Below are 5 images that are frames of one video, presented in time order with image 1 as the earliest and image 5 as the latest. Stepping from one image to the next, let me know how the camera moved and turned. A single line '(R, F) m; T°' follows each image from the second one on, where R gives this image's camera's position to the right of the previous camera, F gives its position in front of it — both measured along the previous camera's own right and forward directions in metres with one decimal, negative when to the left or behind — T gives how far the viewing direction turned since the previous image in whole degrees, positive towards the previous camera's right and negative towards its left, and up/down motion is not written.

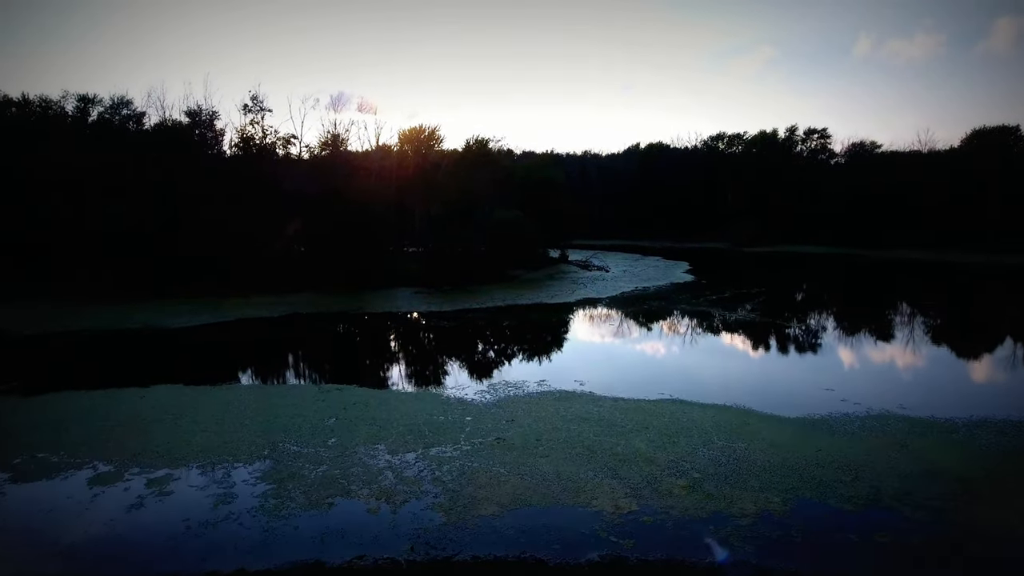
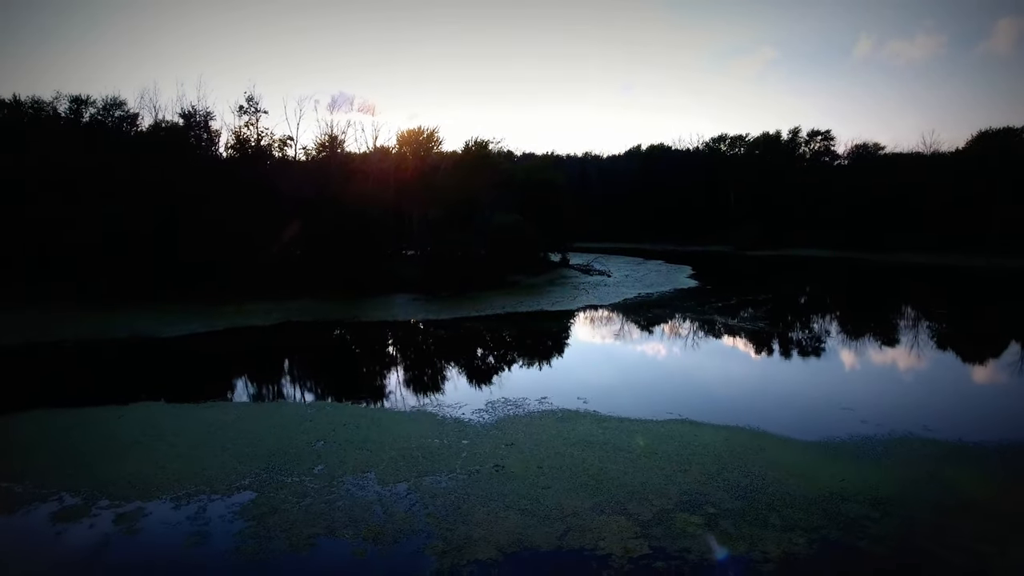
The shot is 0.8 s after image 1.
(0.0, +0.3) m; 0°
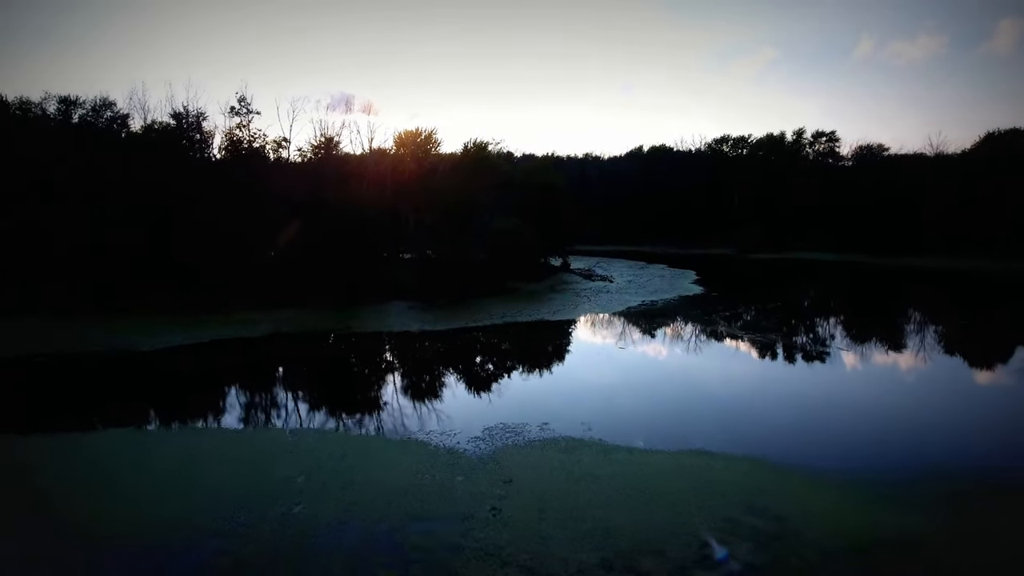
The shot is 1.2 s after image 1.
(0.0, +0.4) m; 0°
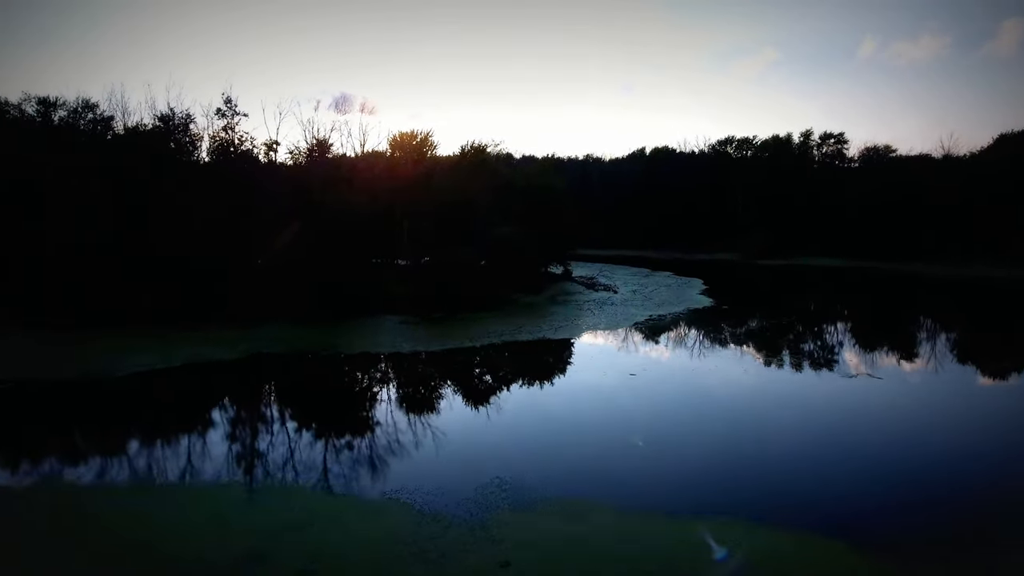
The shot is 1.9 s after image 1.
(0.0, +0.6) m; 0°
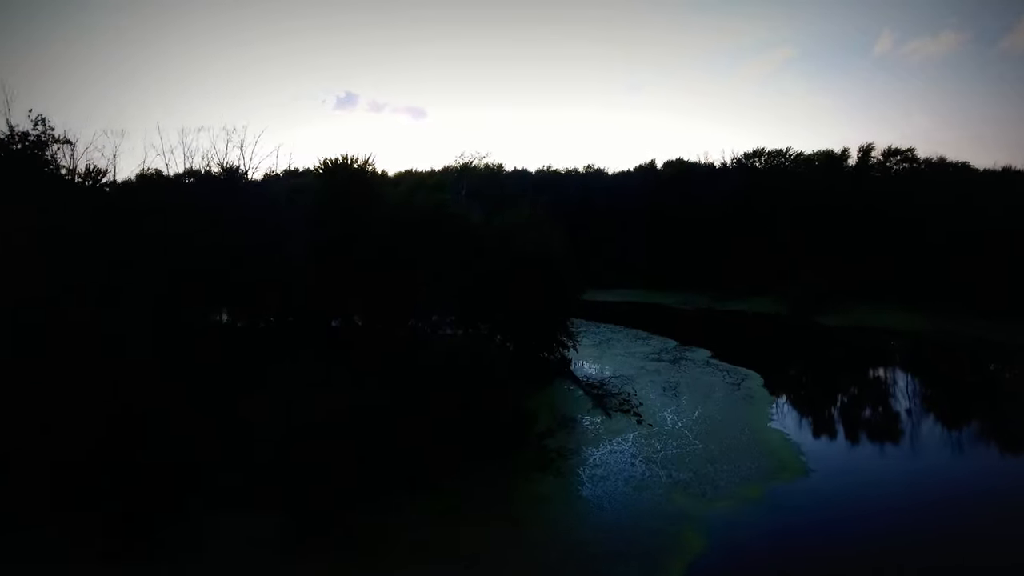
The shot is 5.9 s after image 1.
(+0.5, +4.6) m; 0°
